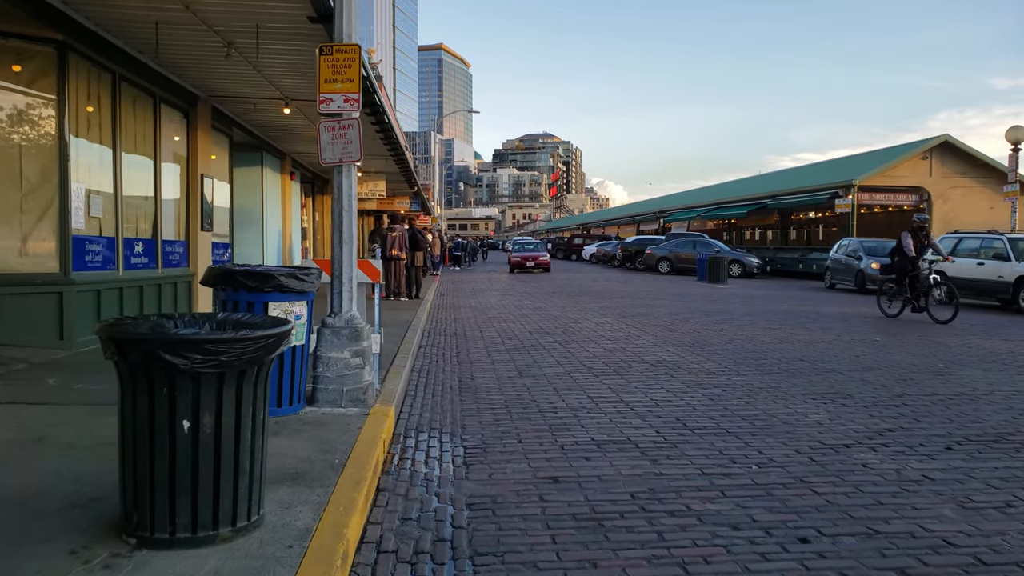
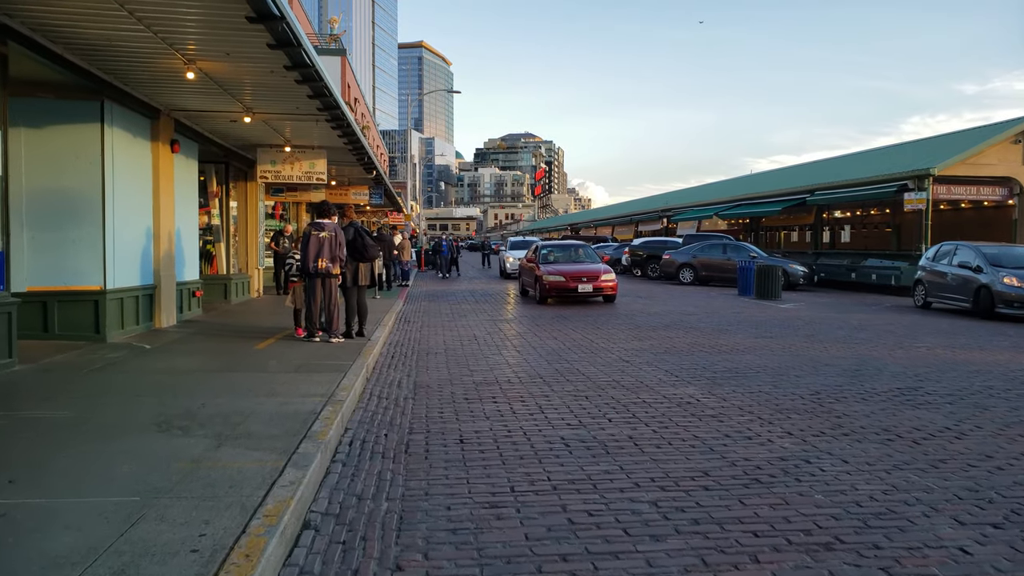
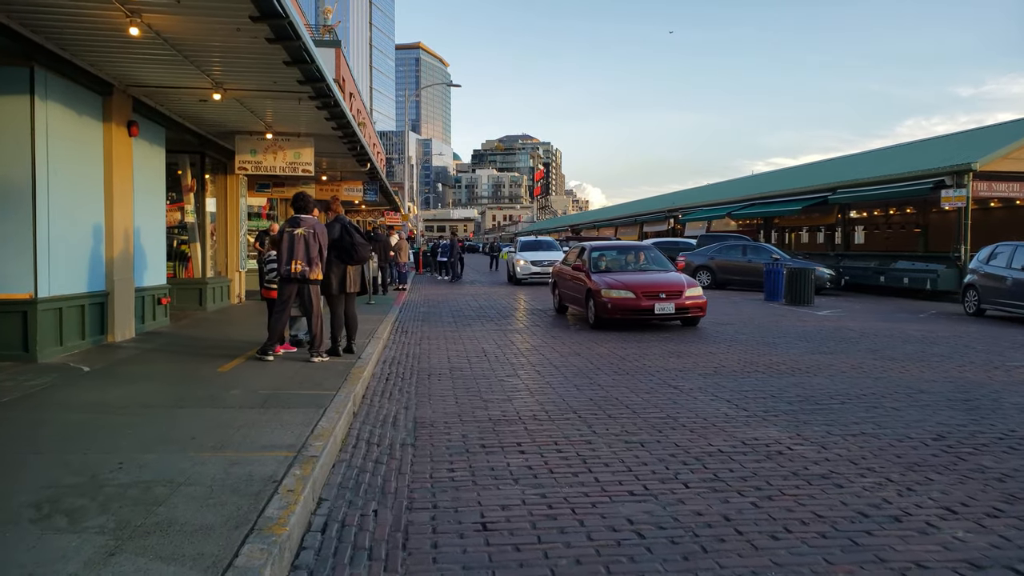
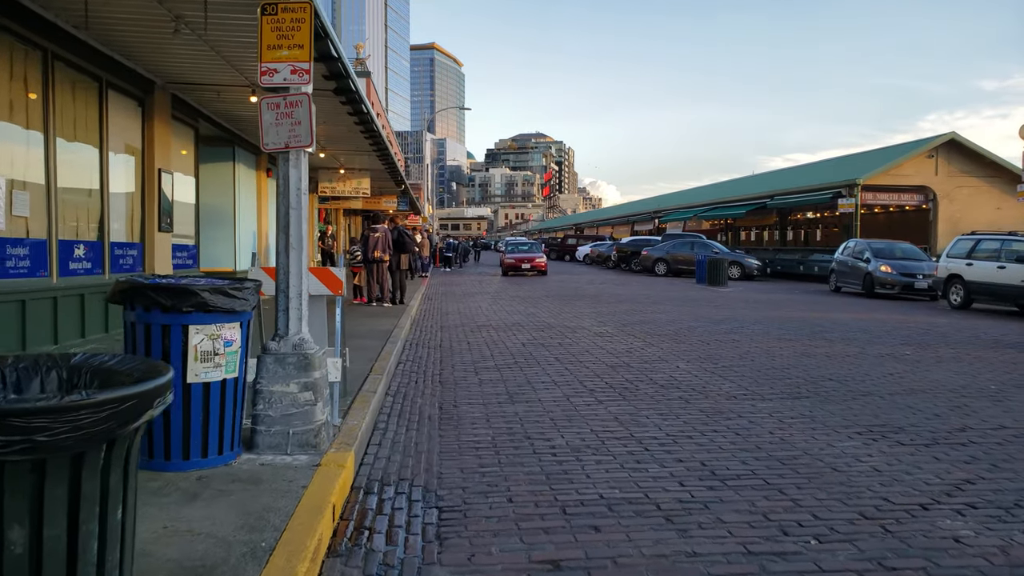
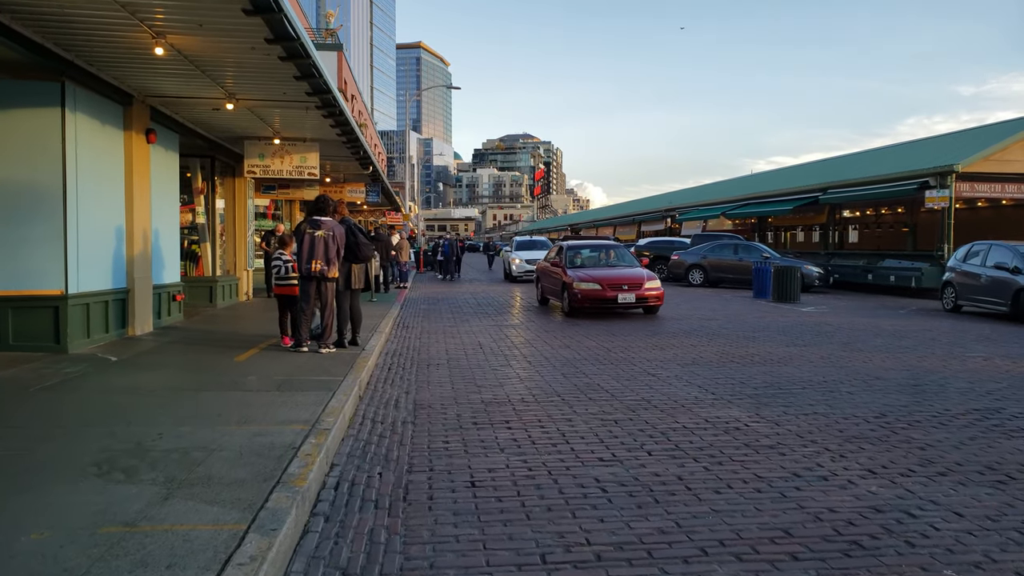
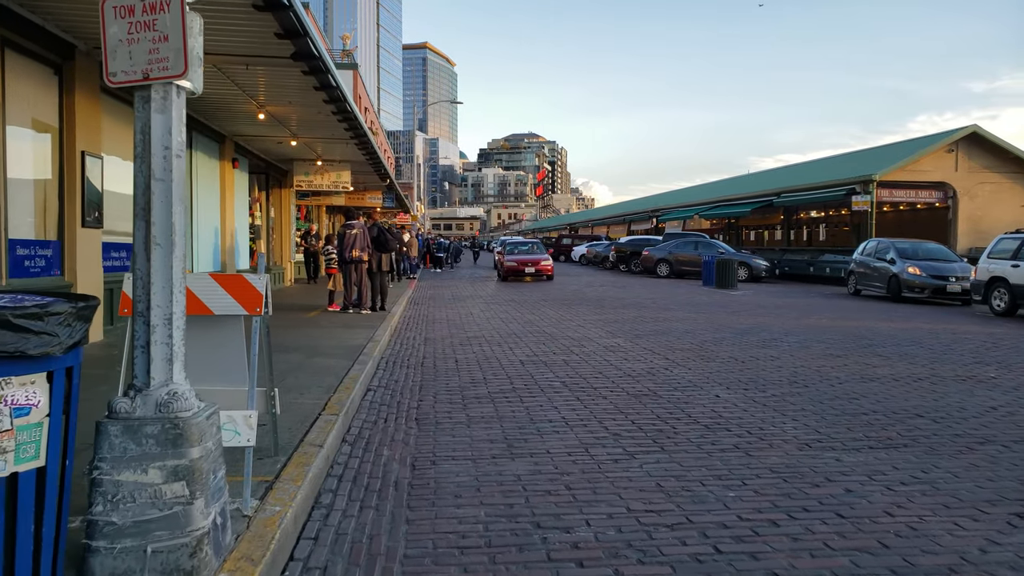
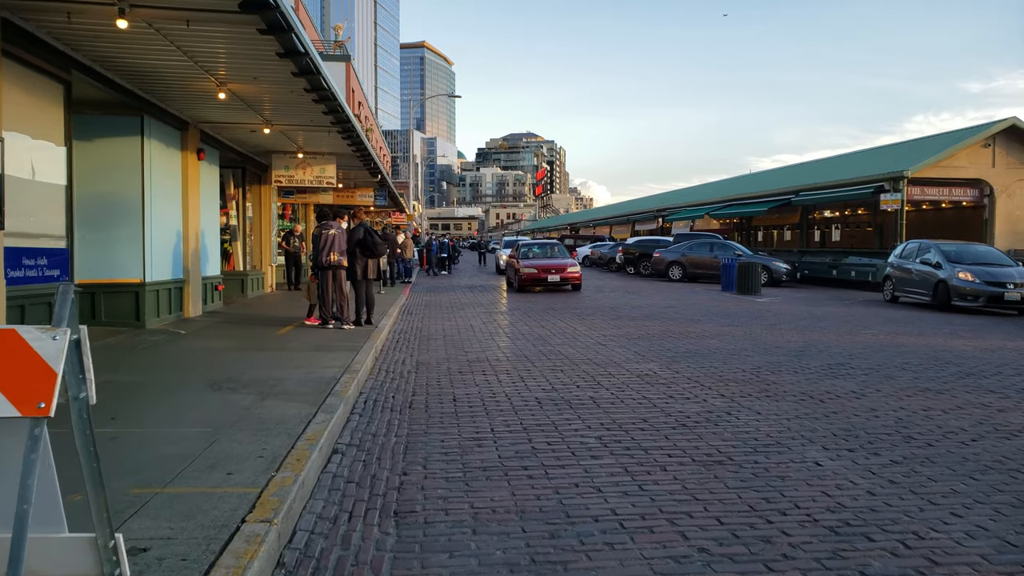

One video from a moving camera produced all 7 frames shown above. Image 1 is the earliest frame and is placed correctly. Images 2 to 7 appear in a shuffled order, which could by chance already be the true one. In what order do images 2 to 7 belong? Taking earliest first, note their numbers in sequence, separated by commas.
4, 6, 7, 2, 5, 3
